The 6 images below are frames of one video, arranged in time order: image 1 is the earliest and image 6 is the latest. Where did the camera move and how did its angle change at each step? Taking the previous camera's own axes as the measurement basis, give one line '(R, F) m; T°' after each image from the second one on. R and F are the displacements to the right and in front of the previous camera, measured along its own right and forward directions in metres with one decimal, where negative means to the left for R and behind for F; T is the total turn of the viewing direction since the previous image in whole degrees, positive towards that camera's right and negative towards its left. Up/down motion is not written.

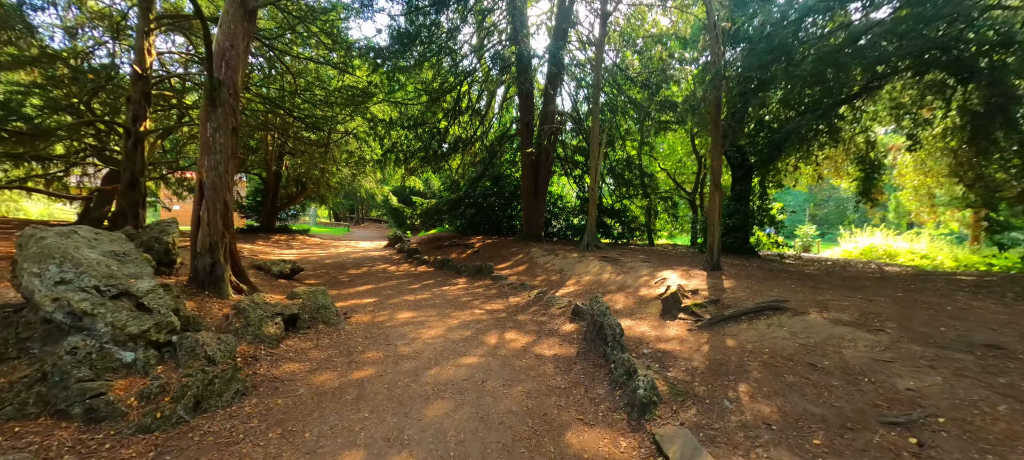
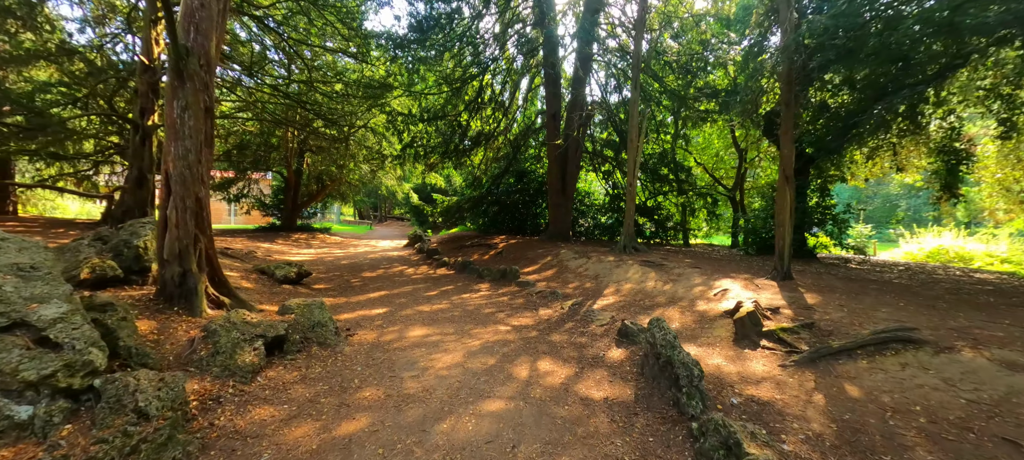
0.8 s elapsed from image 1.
(-0.1, +0.9) m; -3°
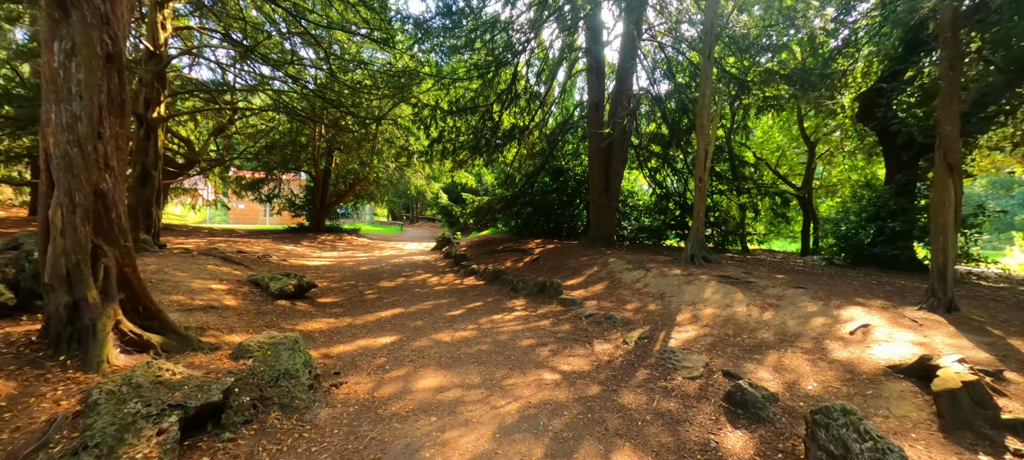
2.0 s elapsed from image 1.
(-0.2, +1.3) m; -4°
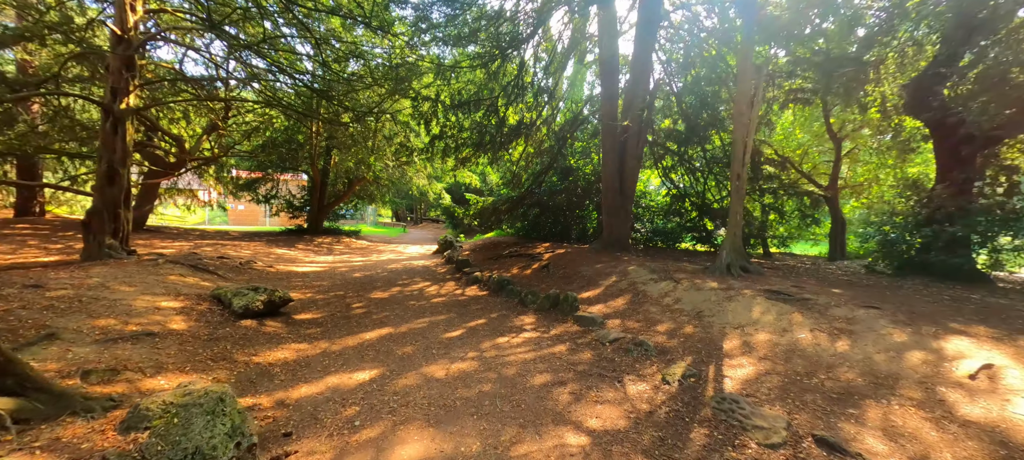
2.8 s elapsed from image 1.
(0.0, +0.9) m; -1°
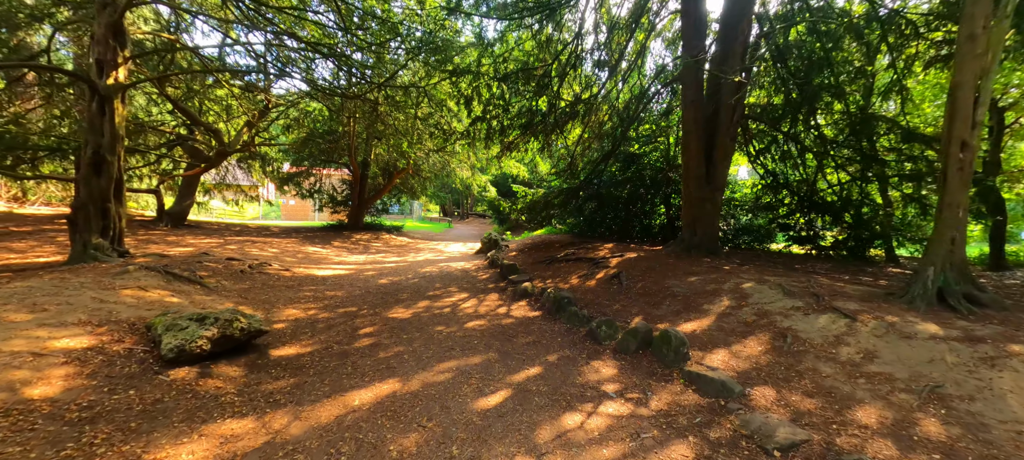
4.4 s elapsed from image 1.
(-0.2, +1.8) m; -7°
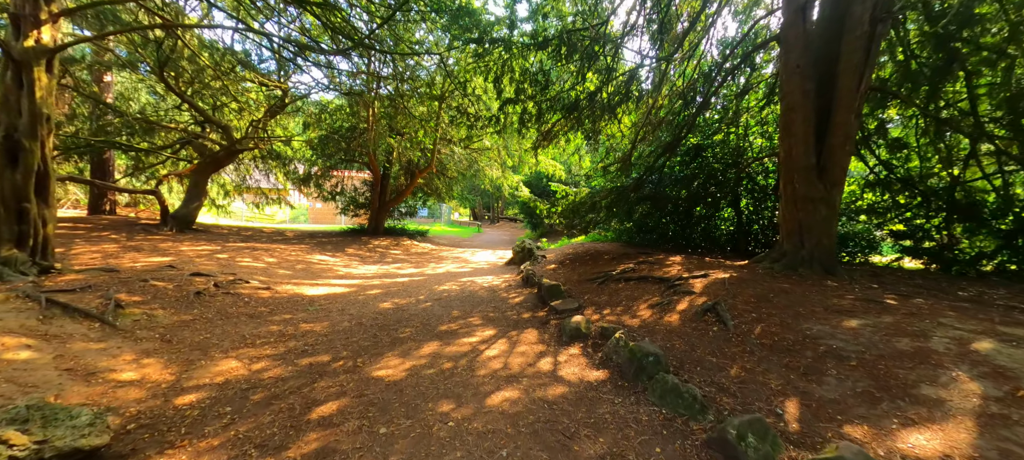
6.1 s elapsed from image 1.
(-0.2, +1.9) m; -4°
